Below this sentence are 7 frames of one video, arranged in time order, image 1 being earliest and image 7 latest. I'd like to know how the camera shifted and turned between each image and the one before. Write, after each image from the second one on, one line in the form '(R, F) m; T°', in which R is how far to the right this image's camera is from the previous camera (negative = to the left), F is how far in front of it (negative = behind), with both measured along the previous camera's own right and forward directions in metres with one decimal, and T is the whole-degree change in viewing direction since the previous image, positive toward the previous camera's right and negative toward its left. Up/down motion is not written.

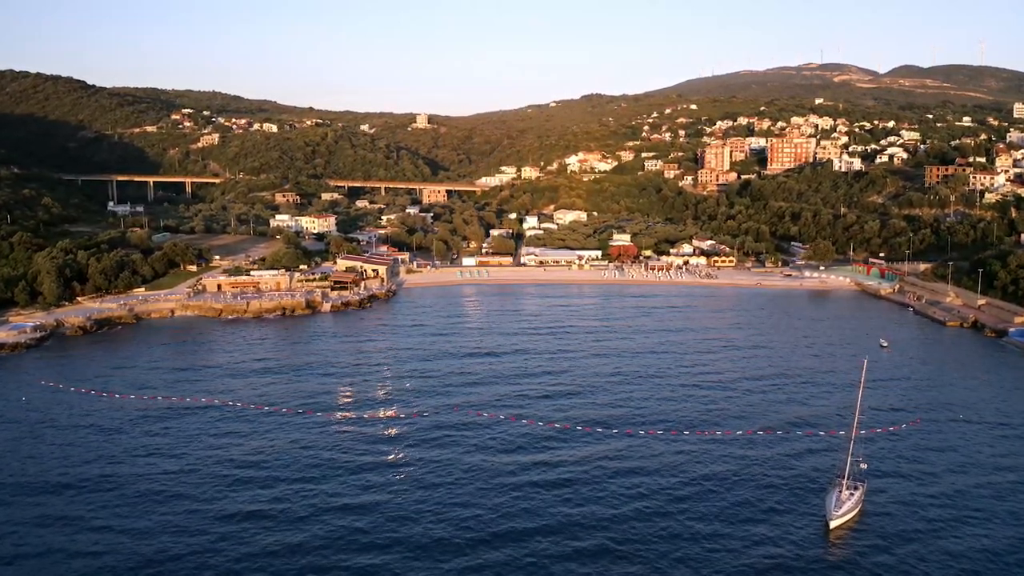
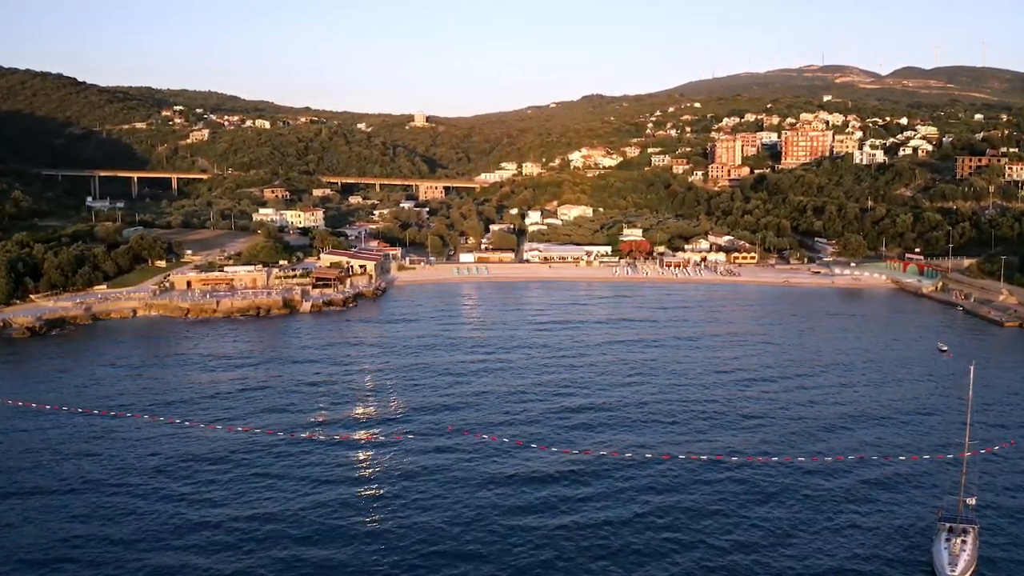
(-0.2, +5.4) m; 0°
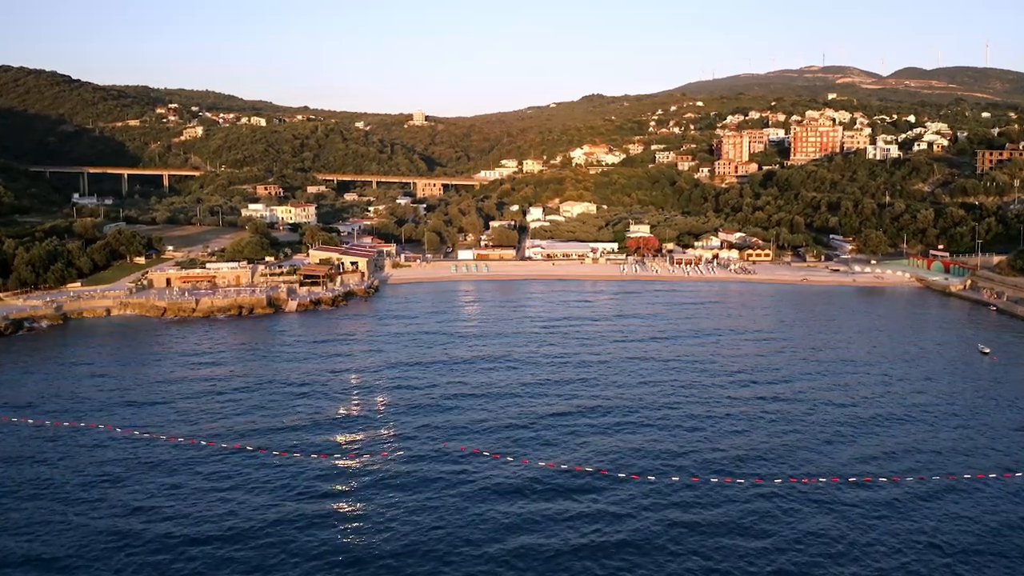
(-0.1, +3.1) m; 0°
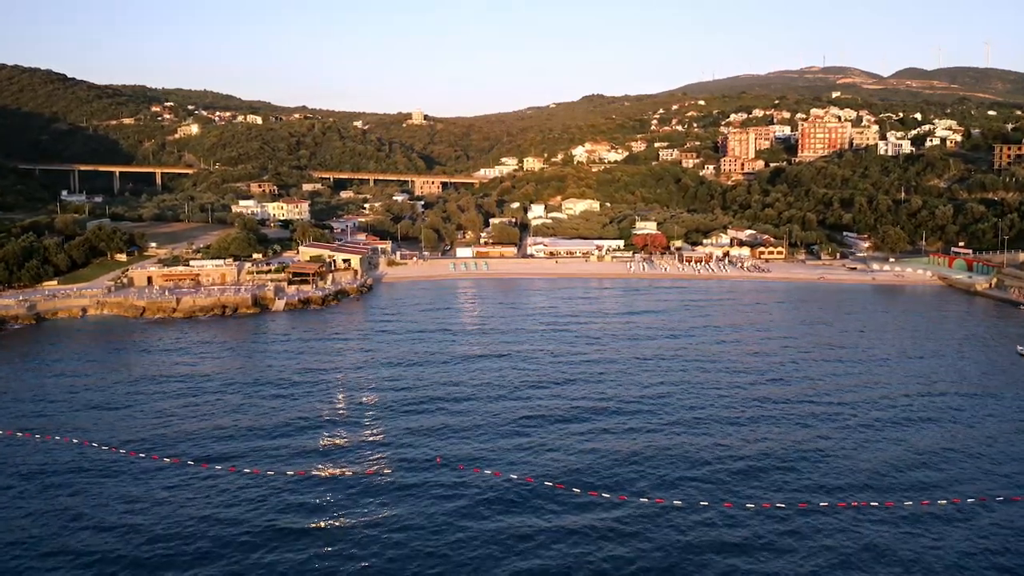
(-0.1, +2.5) m; 0°
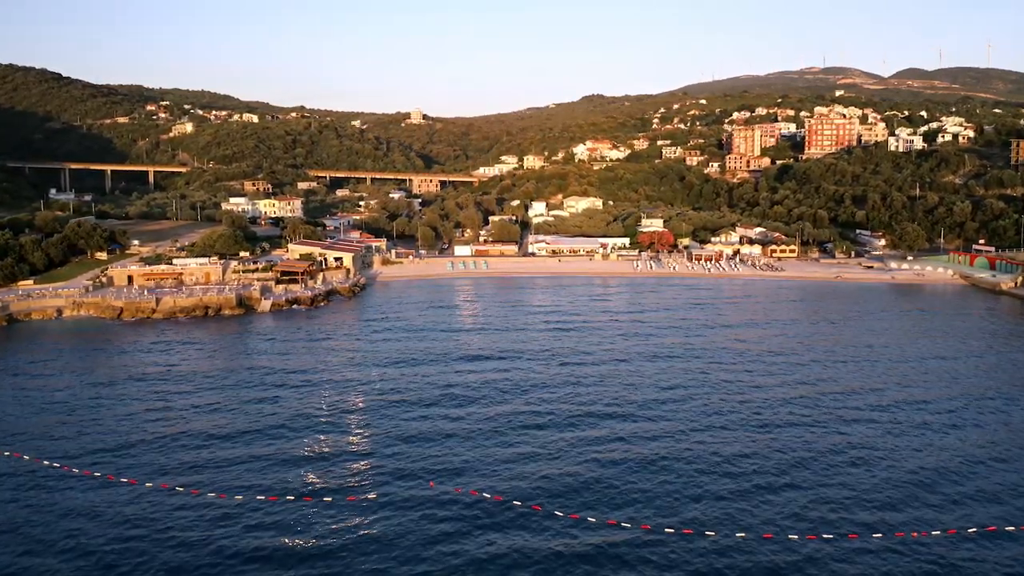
(-0.1, +2.3) m; 0°
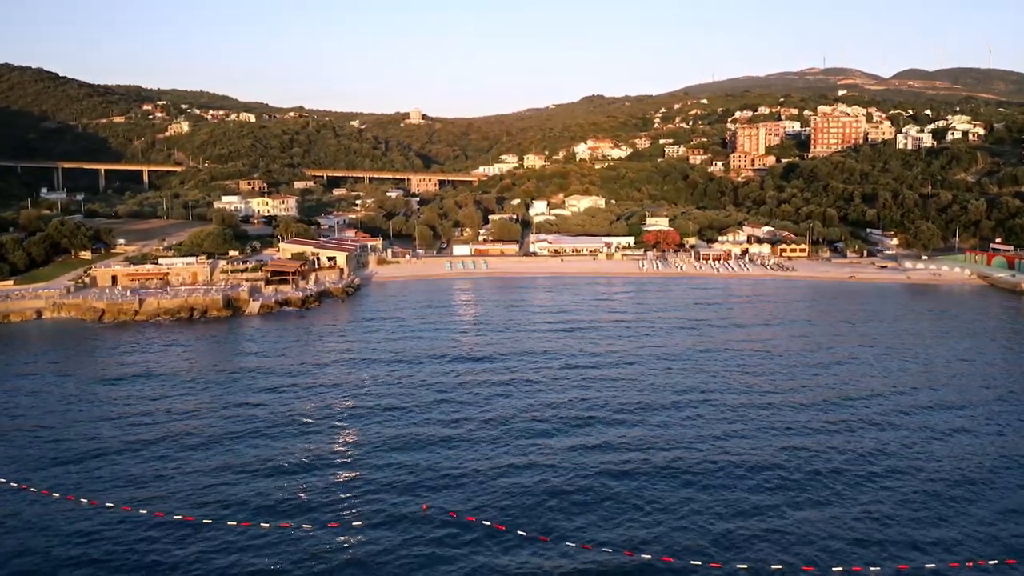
(0.0, +1.7) m; 0°
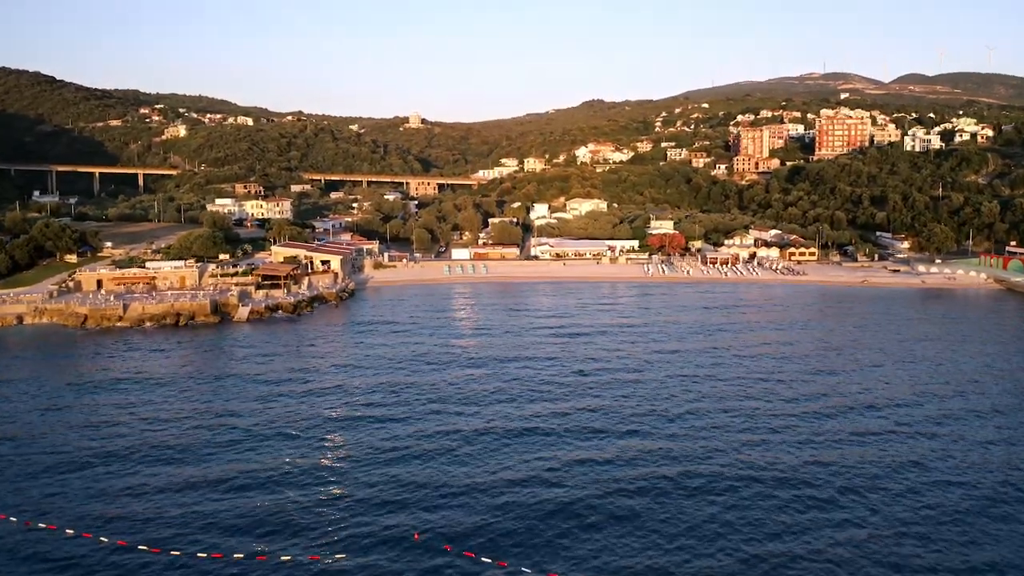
(0.0, +1.5) m; 0°
